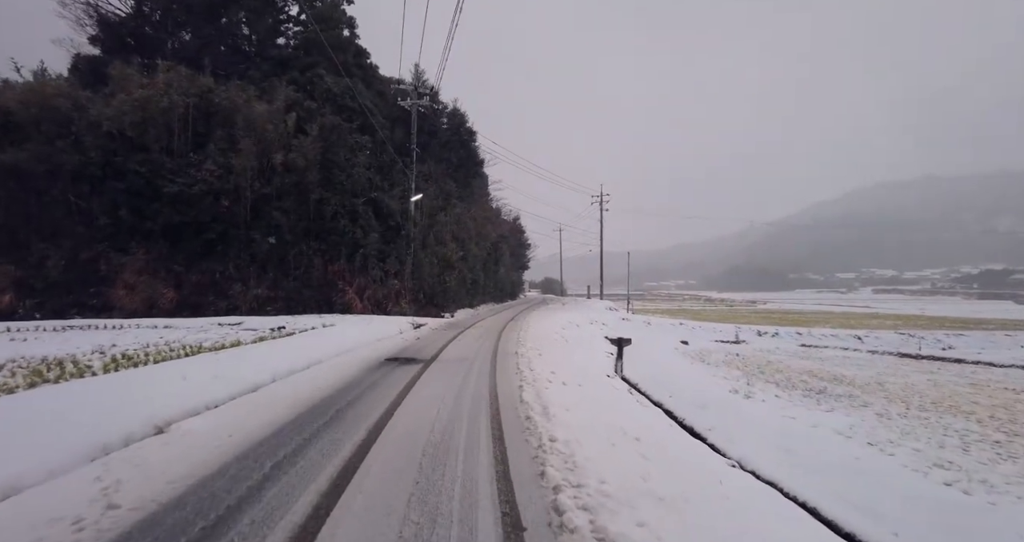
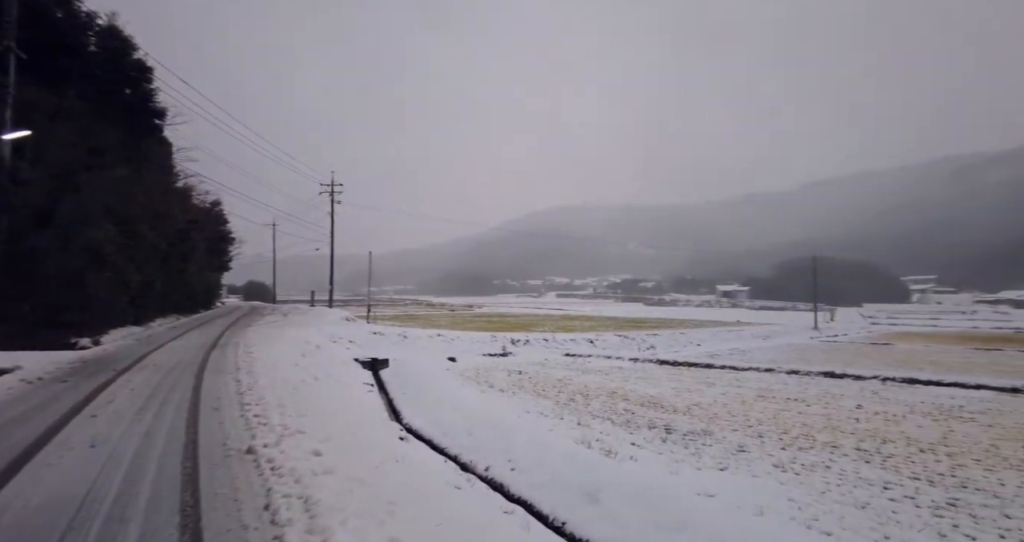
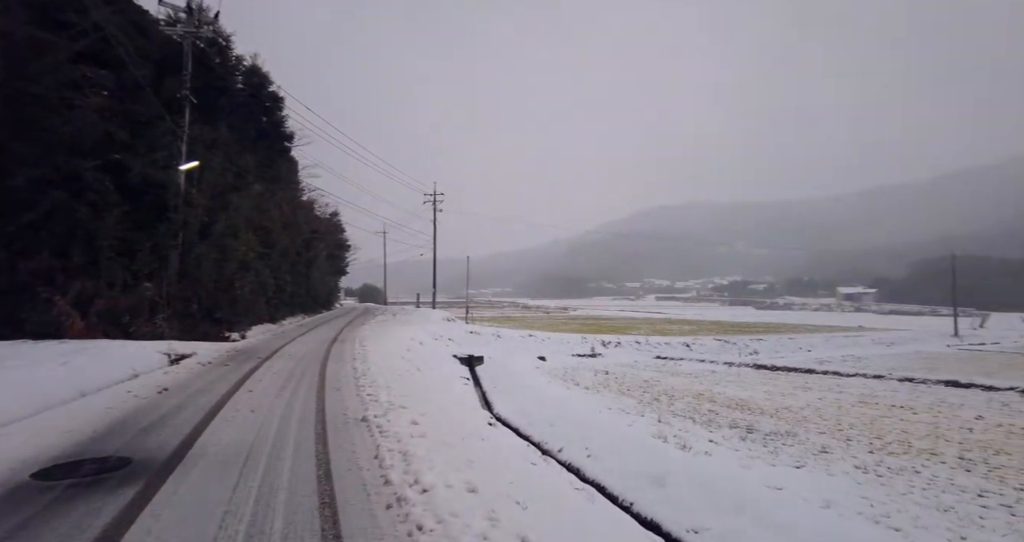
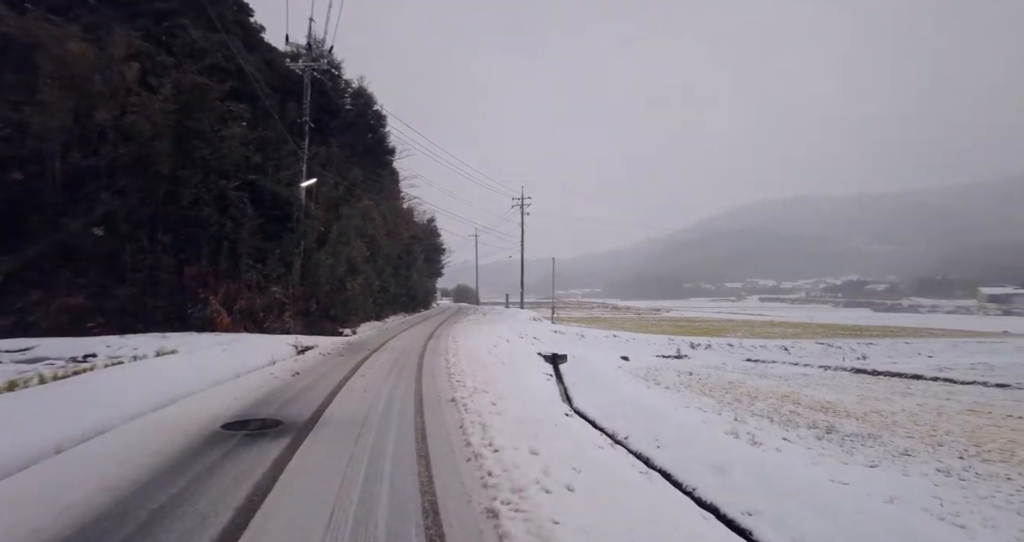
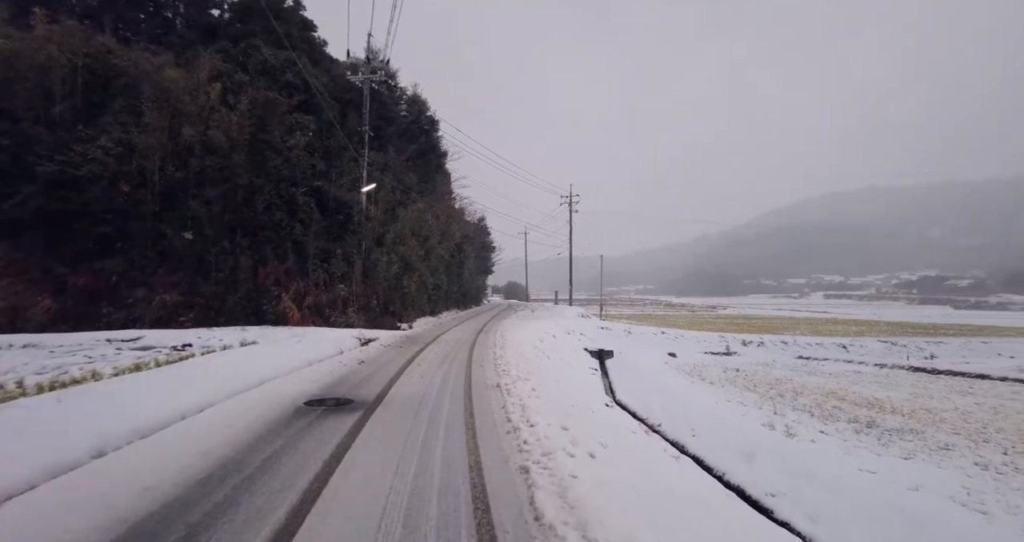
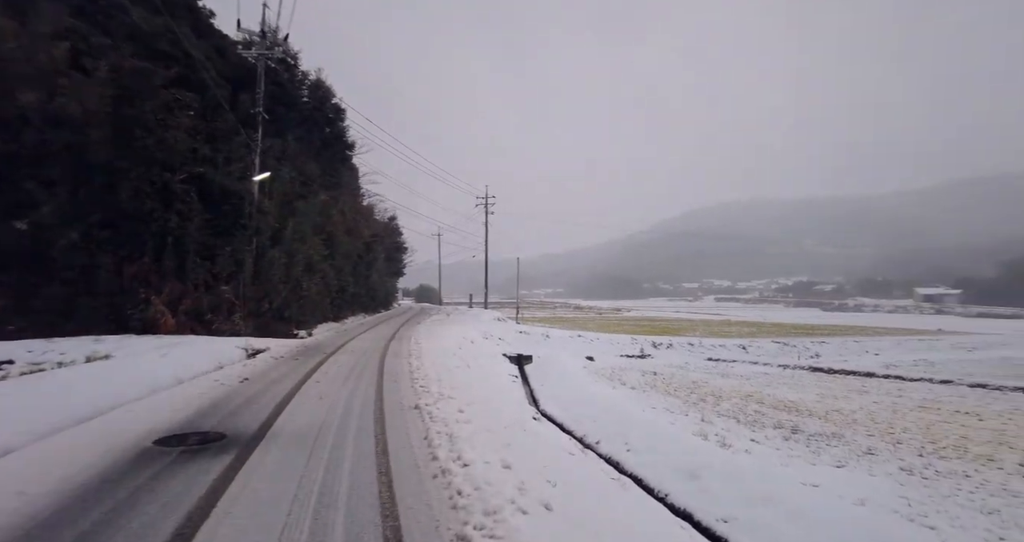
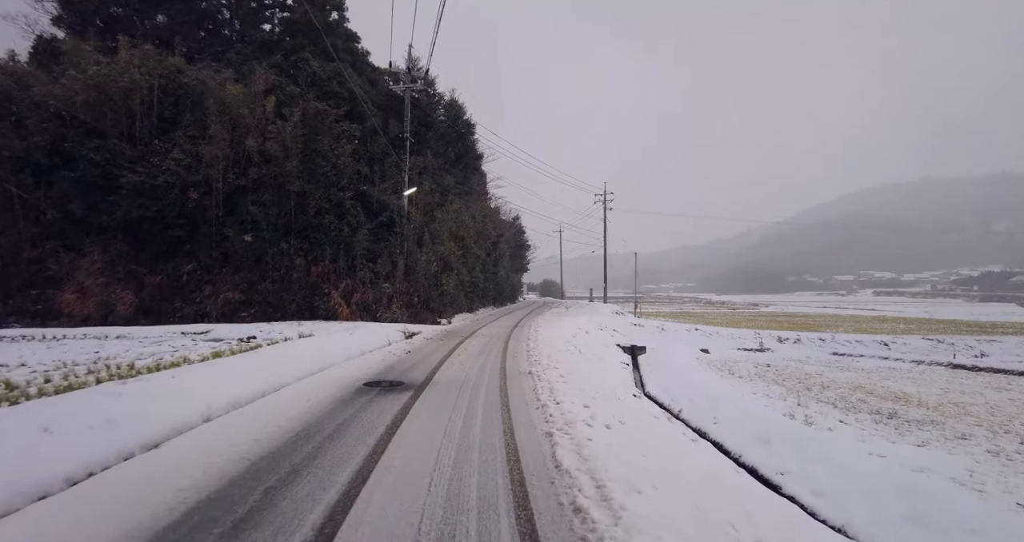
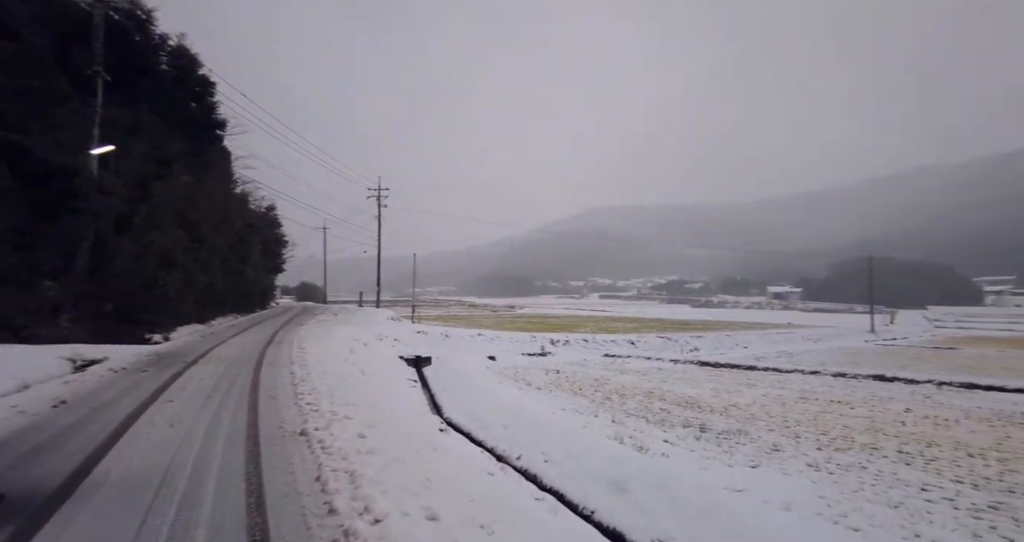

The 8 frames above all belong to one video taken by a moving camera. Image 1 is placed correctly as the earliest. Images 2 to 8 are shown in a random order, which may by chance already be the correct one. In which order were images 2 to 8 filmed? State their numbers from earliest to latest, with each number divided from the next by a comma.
7, 5, 4, 6, 3, 8, 2
